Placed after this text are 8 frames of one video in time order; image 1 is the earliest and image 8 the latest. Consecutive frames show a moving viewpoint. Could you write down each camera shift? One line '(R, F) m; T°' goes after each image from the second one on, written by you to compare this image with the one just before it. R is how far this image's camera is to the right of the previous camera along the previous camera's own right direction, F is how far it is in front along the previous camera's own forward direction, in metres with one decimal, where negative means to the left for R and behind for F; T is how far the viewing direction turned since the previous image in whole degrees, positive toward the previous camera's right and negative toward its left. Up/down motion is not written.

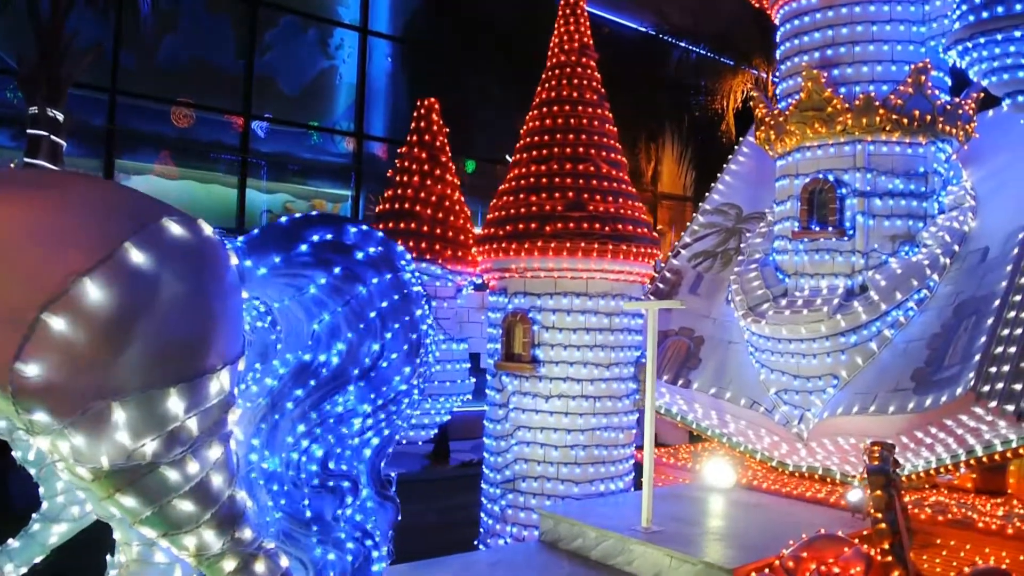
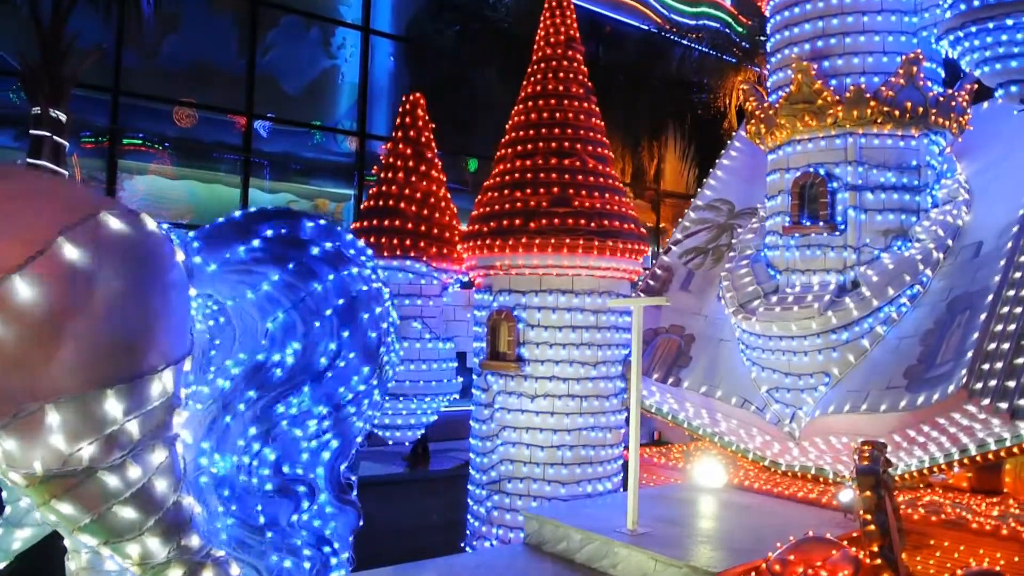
(+0.1, +0.1) m; 0°
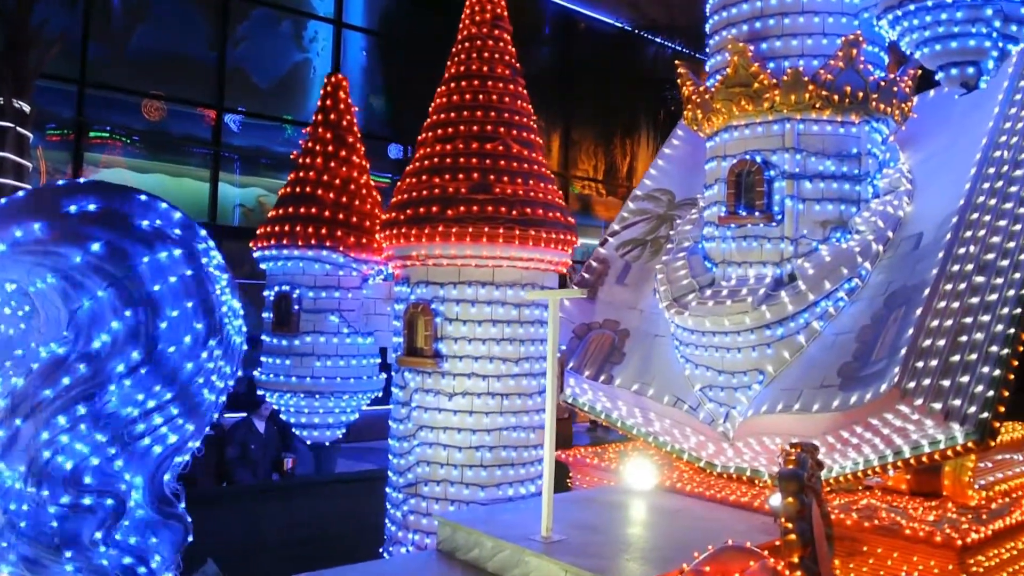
(+0.3, +0.3) m; +1°
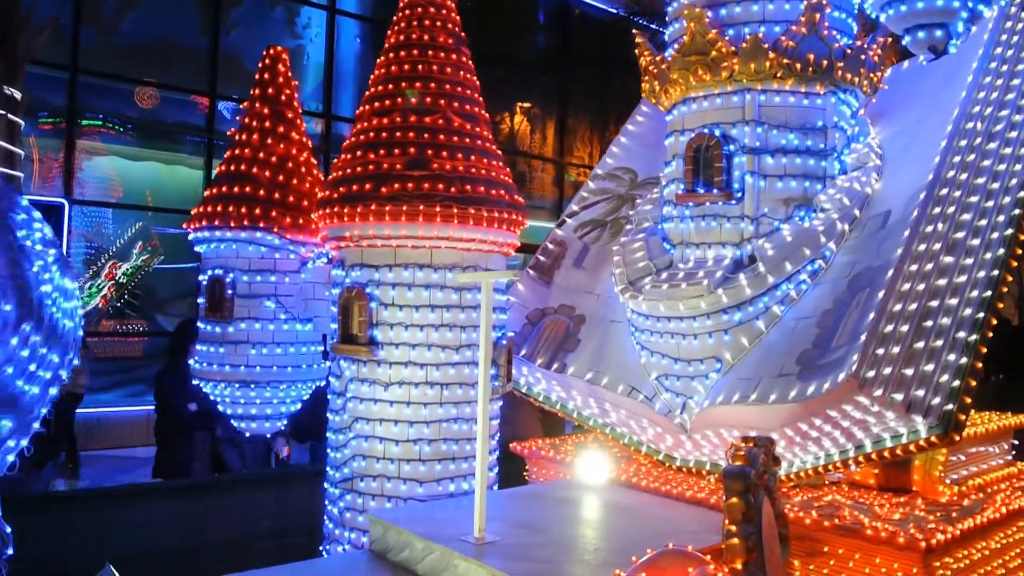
(+0.3, +0.3) m; 0°
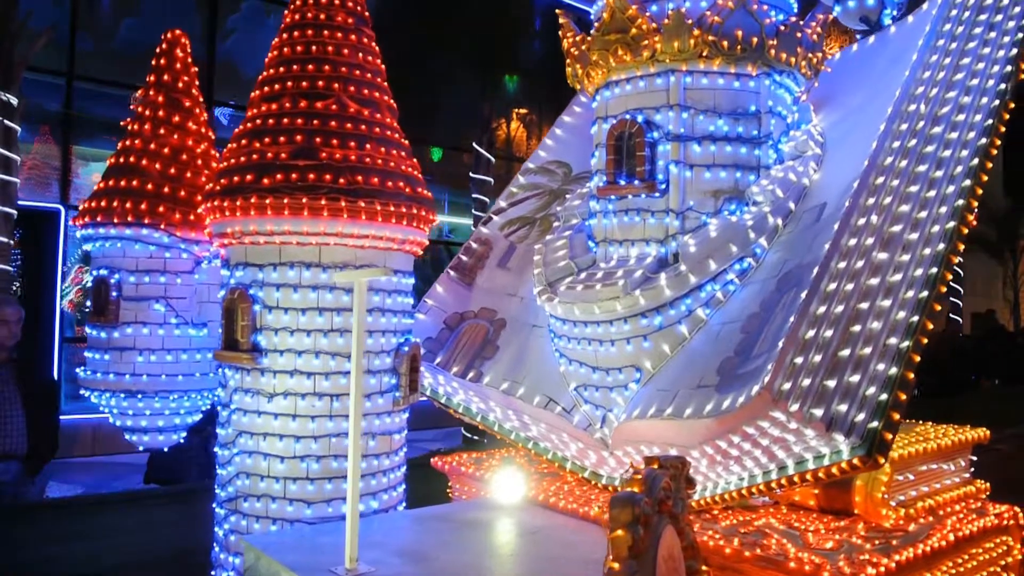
(+0.5, +0.4) m; 0°
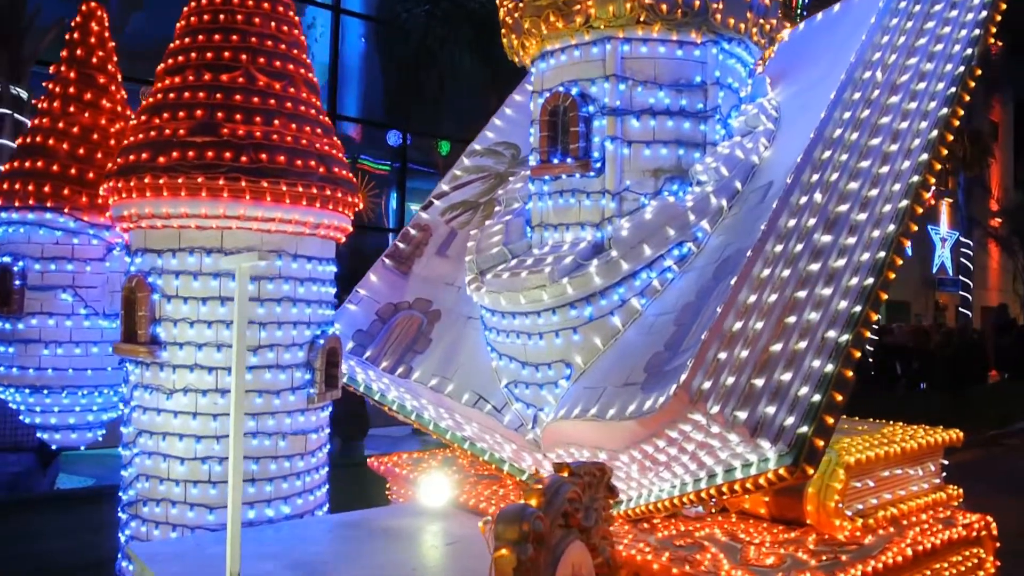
(+0.4, +0.4) m; -1°
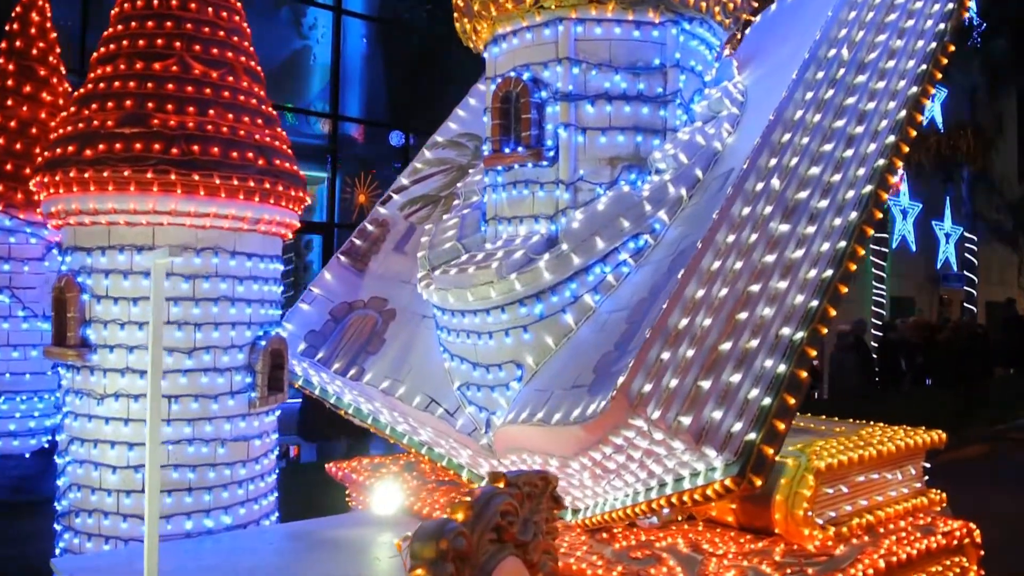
(+0.3, +0.2) m; -1°
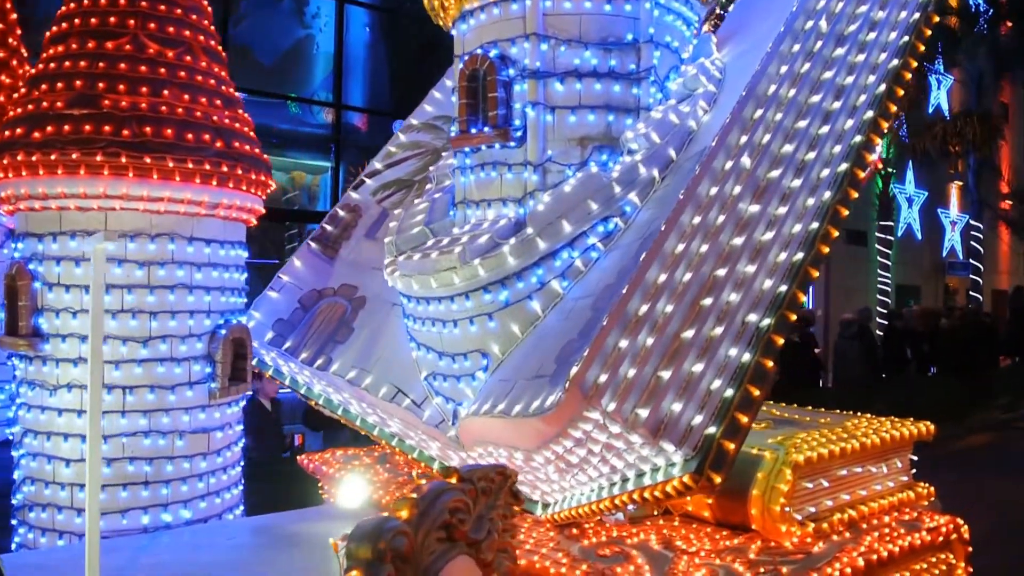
(+0.2, +0.2) m; -1°
